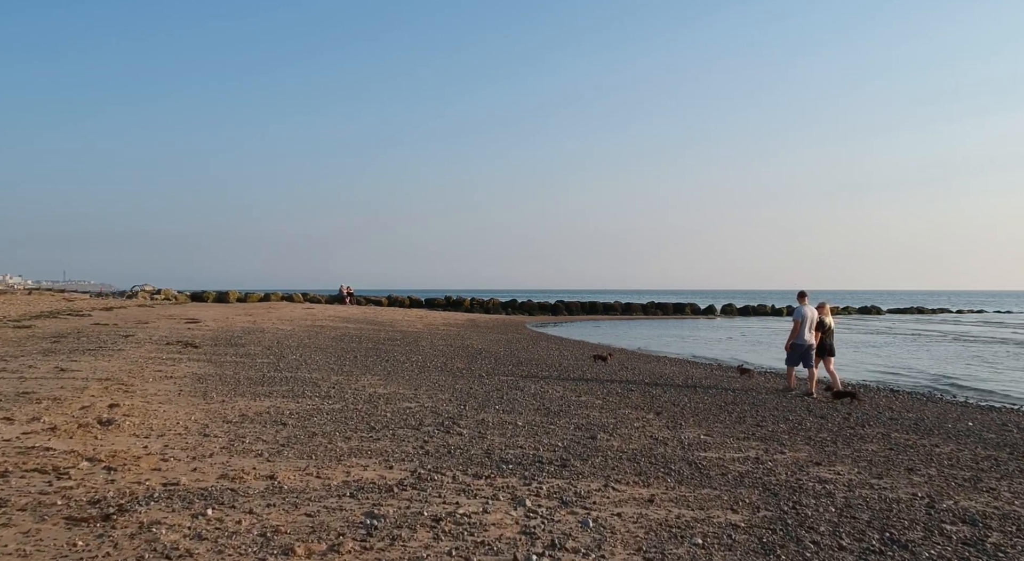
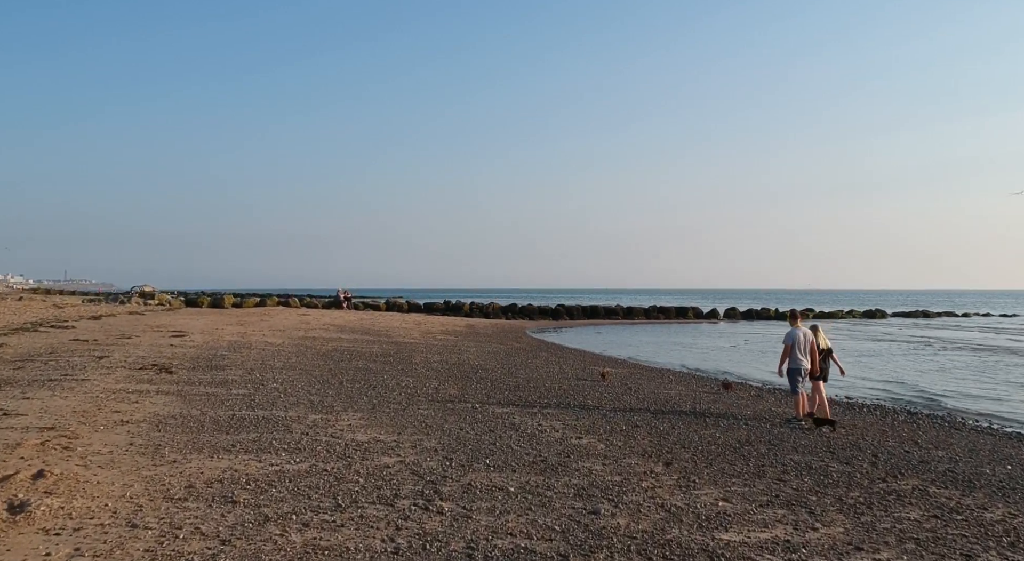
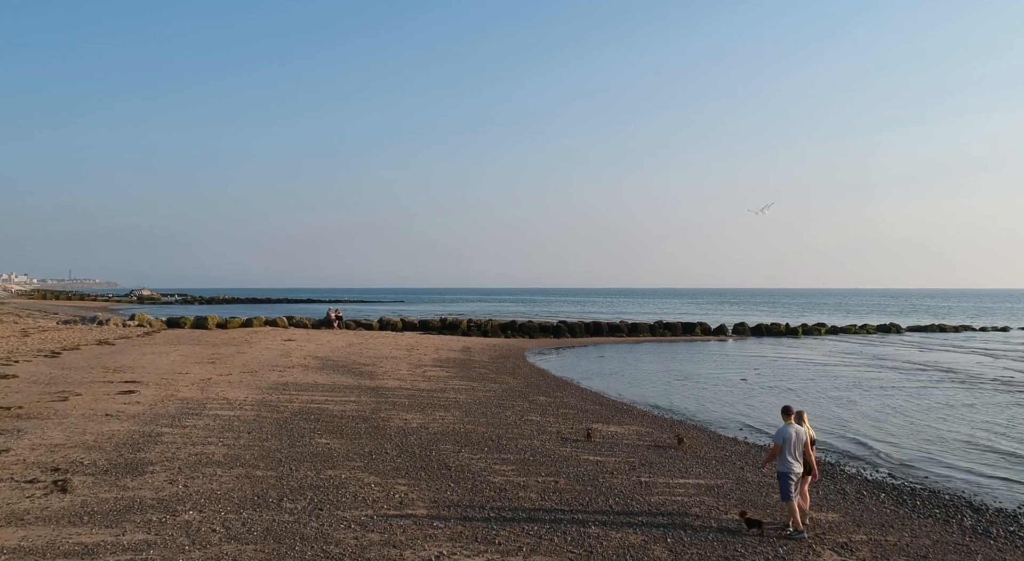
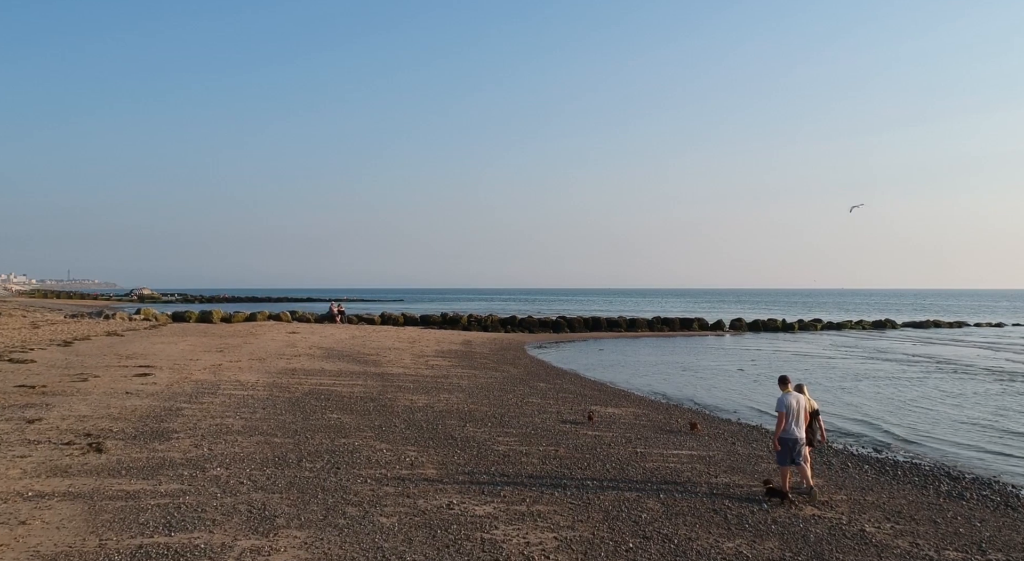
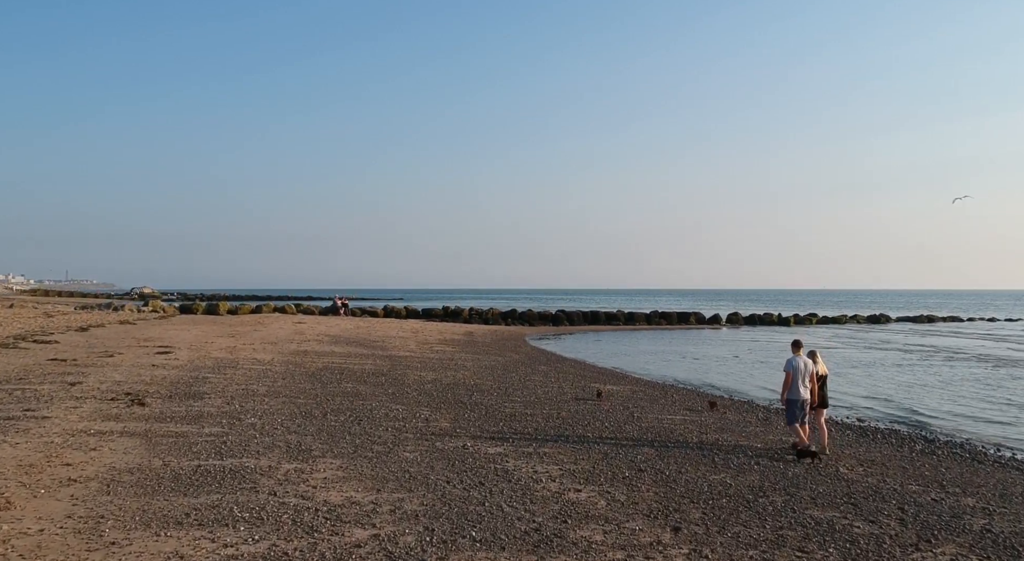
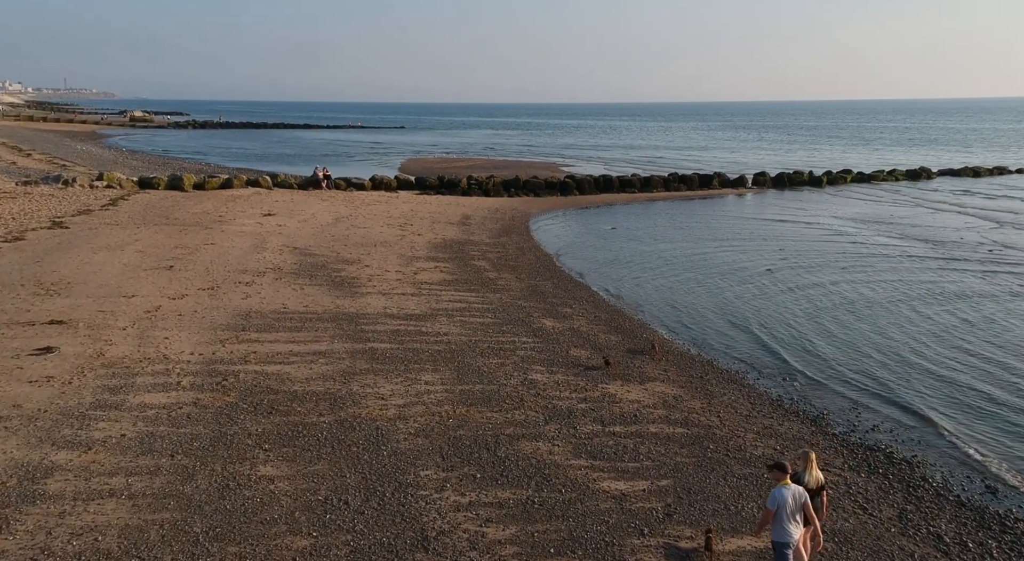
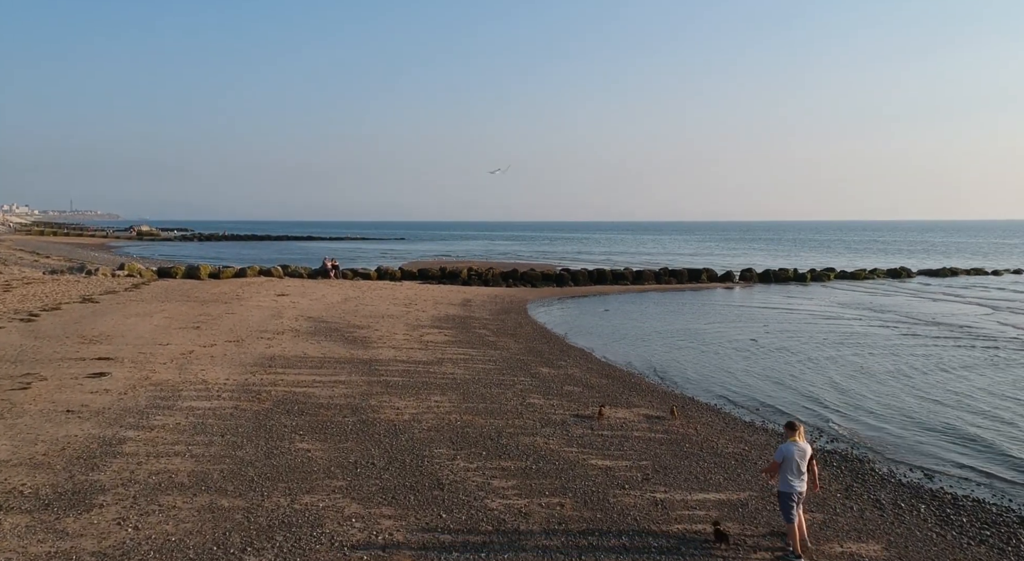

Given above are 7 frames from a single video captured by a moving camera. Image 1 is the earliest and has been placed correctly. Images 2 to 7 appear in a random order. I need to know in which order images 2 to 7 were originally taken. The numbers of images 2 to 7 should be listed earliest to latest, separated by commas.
2, 5, 4, 3, 7, 6
